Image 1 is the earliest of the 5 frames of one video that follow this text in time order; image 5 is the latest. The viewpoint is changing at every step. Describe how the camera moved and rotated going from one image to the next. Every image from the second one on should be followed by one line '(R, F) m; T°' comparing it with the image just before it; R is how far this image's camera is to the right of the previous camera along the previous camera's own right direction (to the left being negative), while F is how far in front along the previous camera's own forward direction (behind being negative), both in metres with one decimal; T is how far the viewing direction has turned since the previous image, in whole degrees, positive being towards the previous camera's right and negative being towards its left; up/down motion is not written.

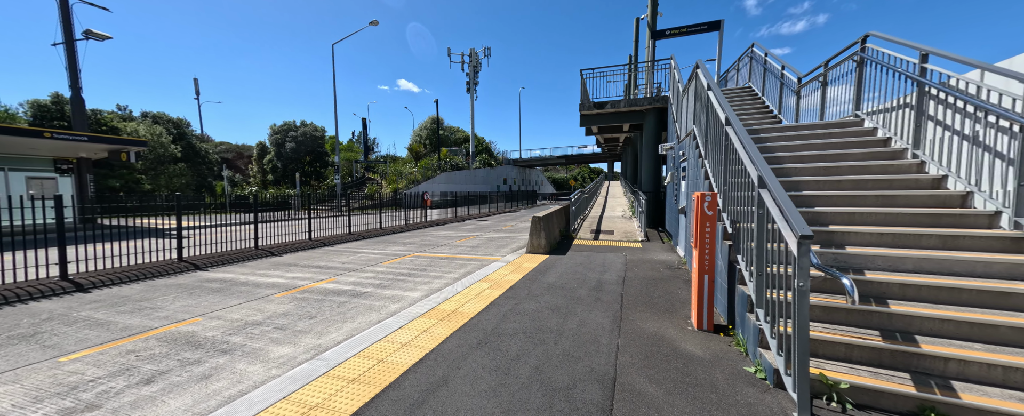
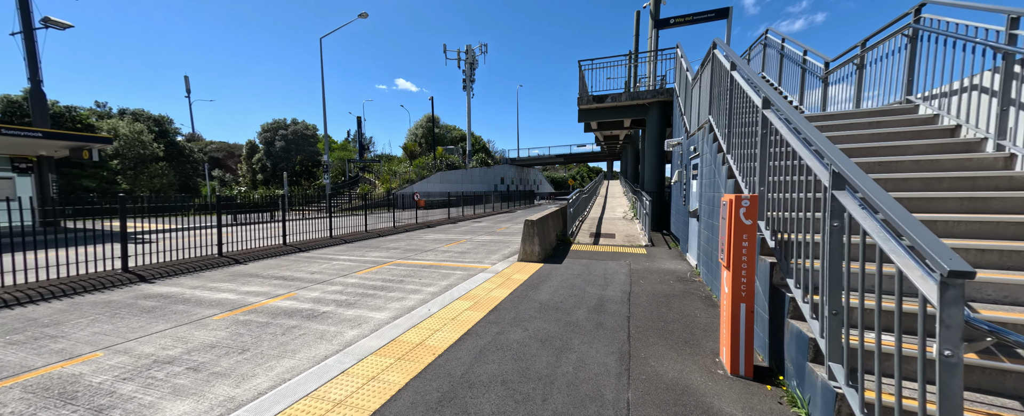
(+0.2, +0.9) m; 0°
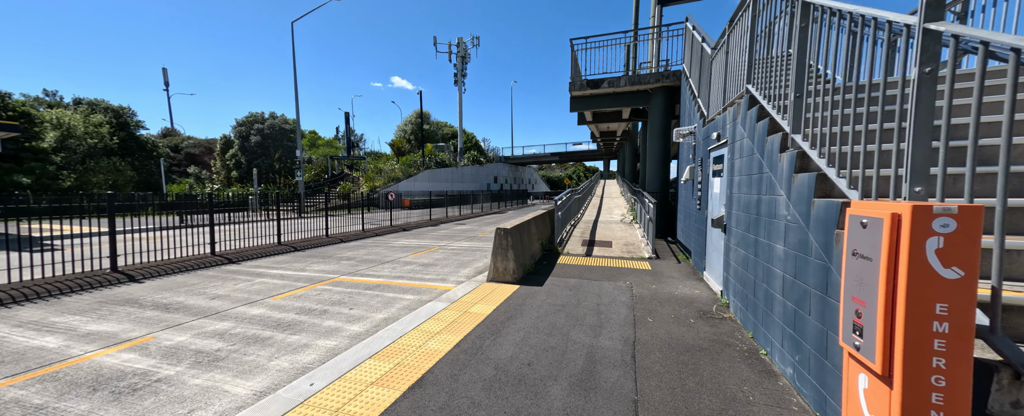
(+0.5, +1.8) m; +1°
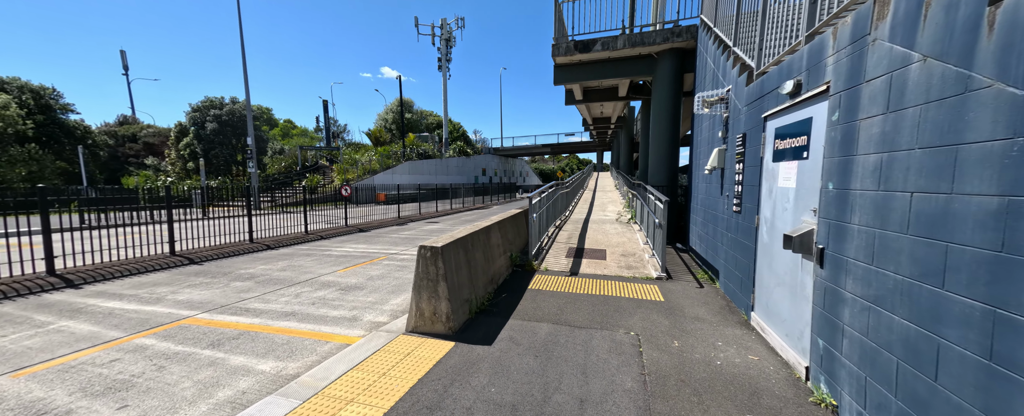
(+0.7, +2.4) m; +1°
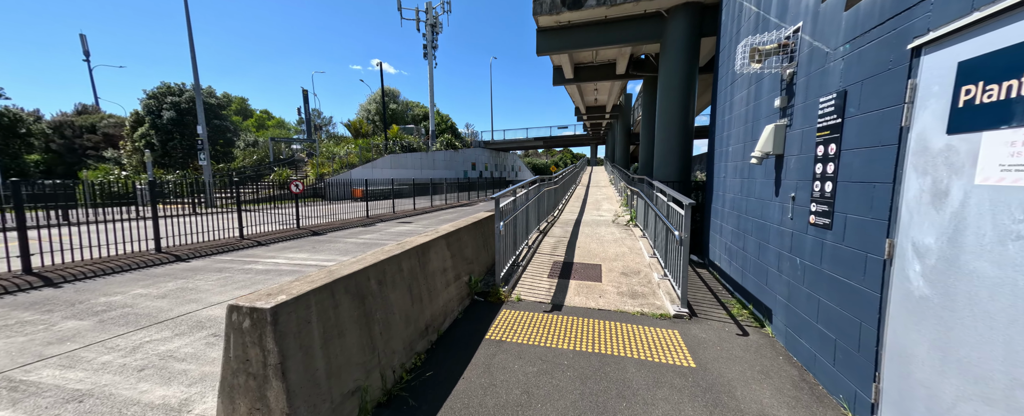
(+0.5, +1.9) m; +1°
